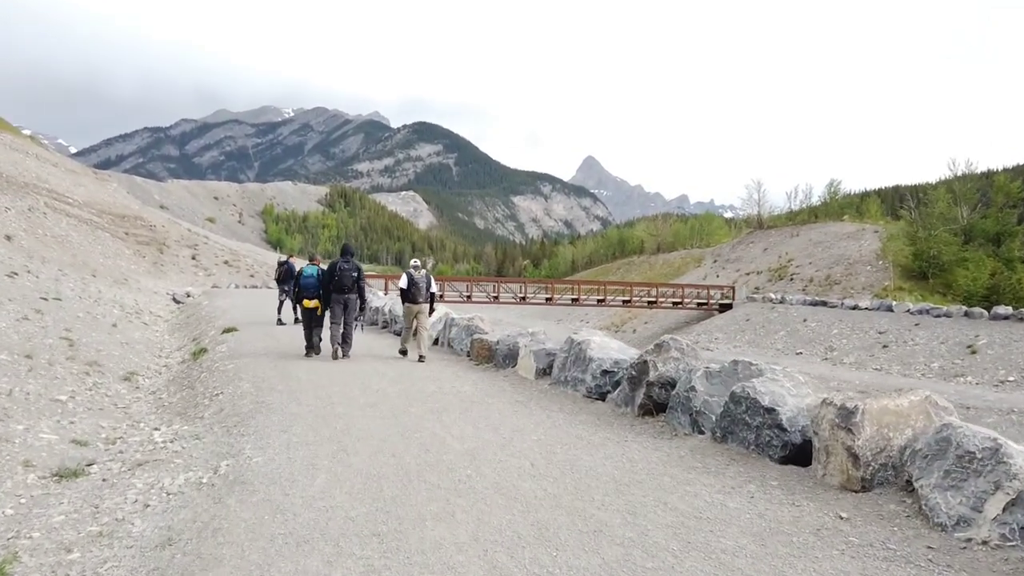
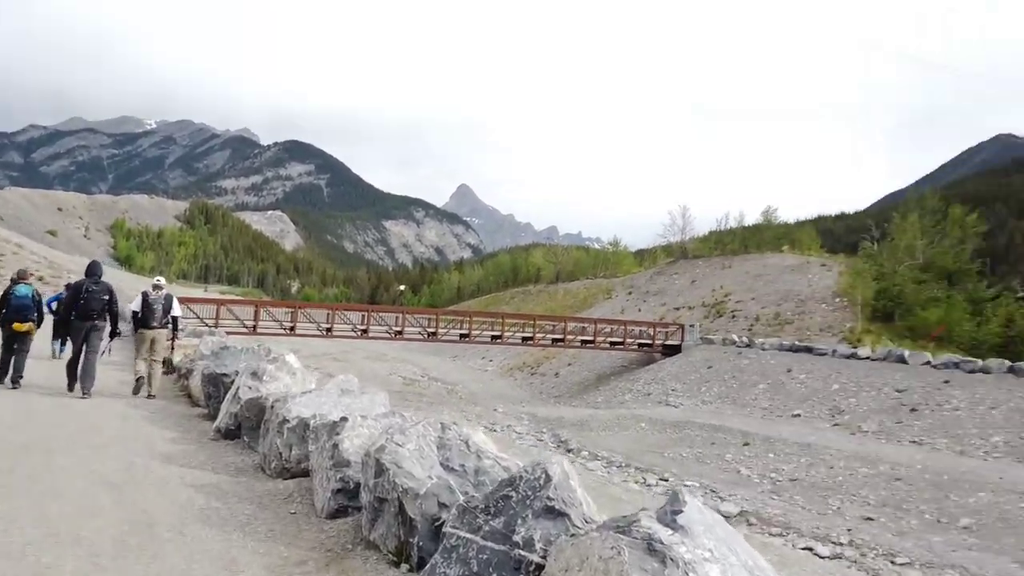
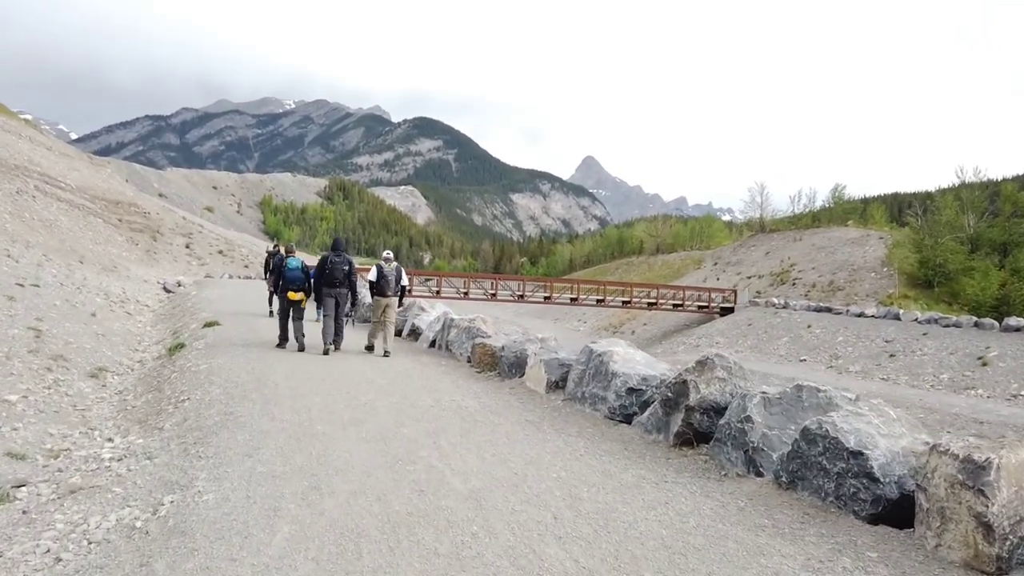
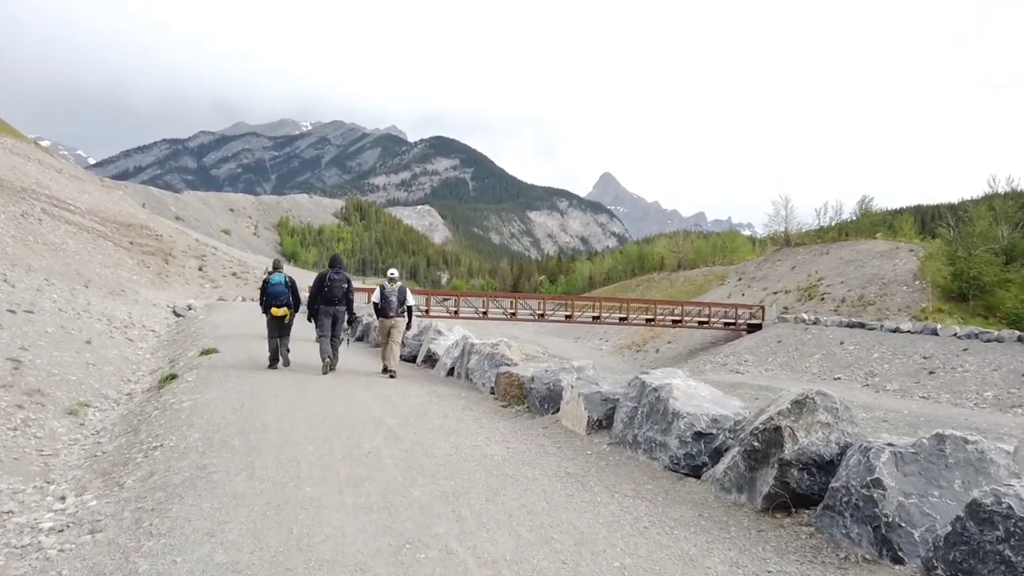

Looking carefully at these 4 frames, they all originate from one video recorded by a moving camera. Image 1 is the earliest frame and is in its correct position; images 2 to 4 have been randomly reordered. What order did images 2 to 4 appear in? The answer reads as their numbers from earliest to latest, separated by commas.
3, 4, 2
